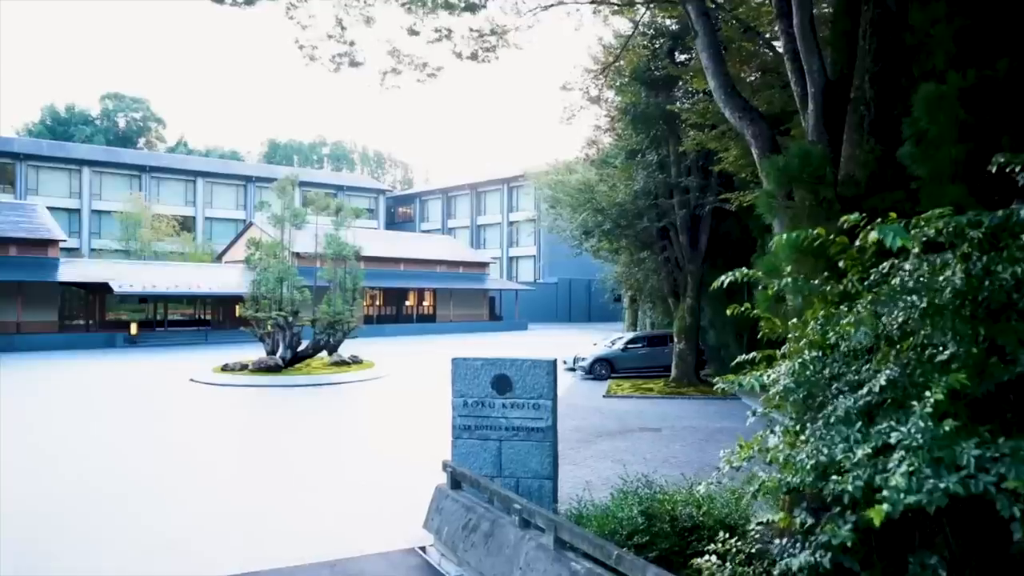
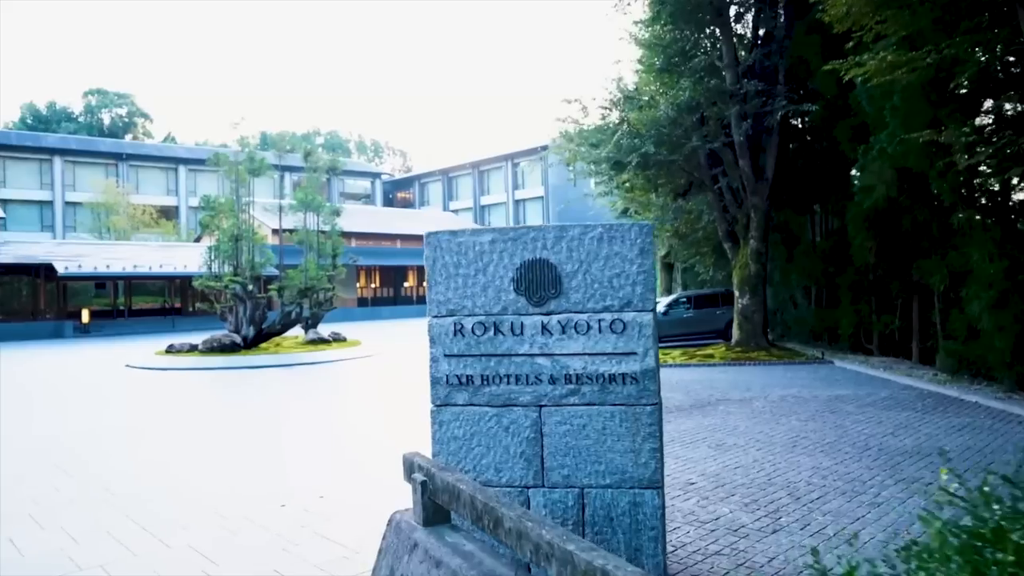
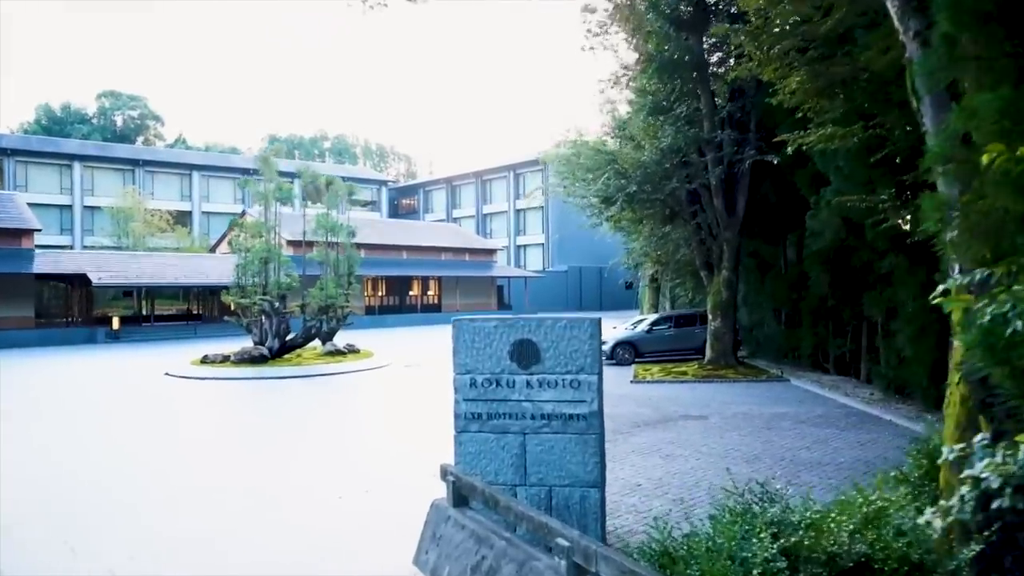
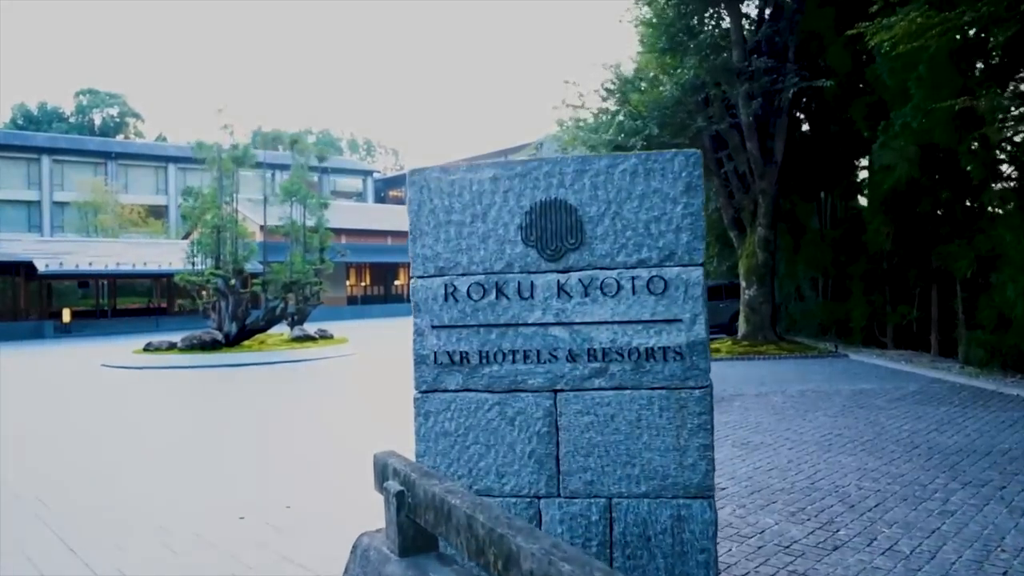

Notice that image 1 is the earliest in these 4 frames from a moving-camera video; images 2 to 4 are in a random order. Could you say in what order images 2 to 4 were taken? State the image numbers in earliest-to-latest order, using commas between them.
3, 2, 4
